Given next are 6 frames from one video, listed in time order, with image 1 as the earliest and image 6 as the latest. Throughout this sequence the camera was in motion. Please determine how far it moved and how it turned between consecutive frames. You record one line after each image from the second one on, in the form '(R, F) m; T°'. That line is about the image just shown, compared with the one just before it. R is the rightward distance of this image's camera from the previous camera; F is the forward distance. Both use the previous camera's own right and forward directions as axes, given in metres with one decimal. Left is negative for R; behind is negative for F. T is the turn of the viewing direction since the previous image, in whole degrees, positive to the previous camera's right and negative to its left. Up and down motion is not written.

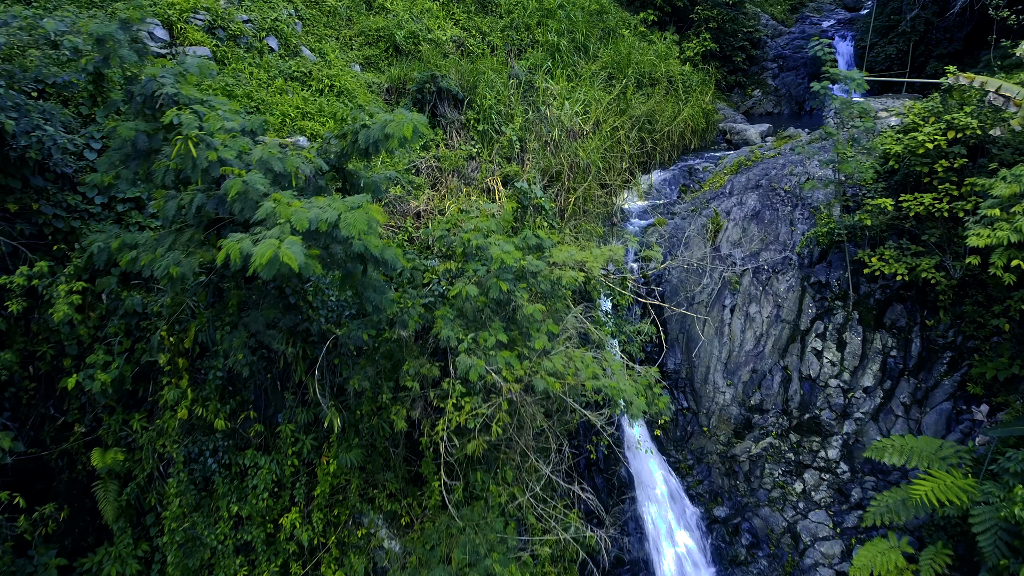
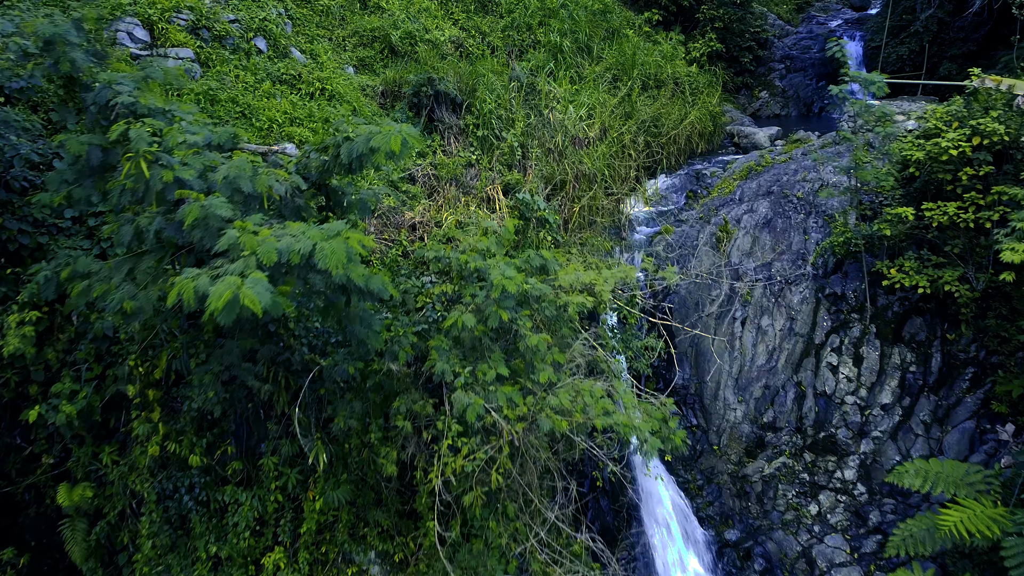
(0.0, +0.3) m; 0°
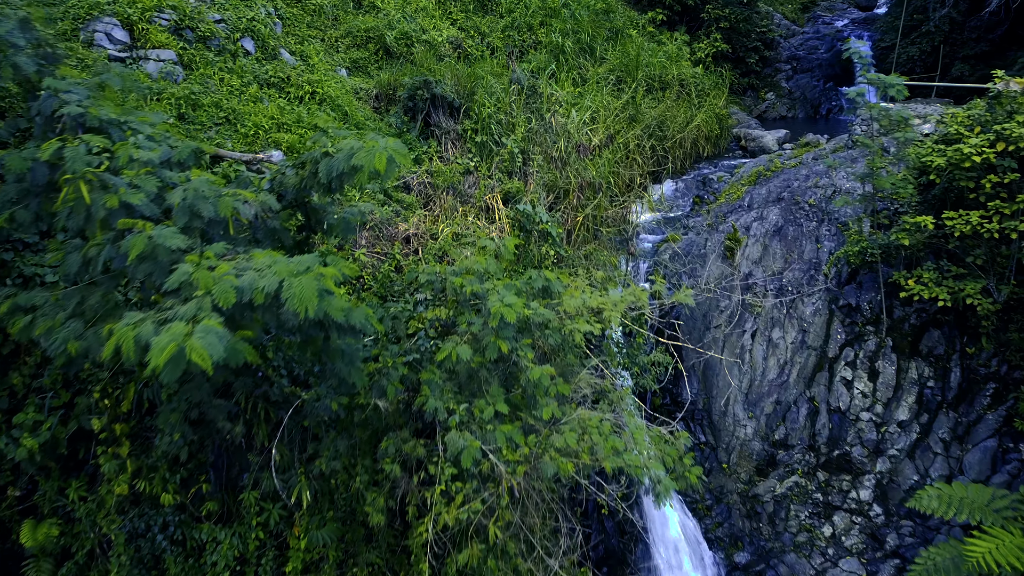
(0.0, +0.3) m; 0°
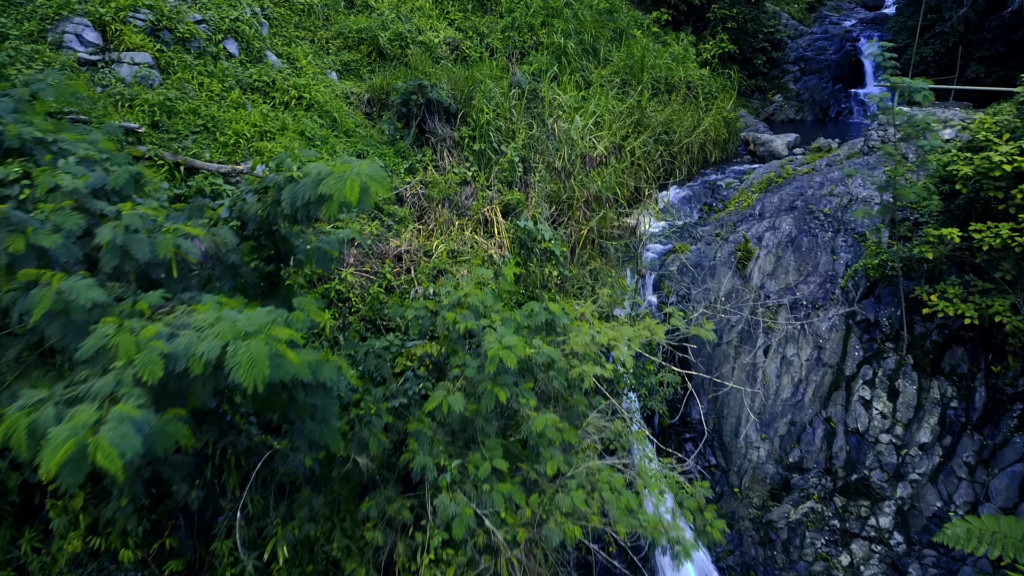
(0.0, +0.3) m; 0°
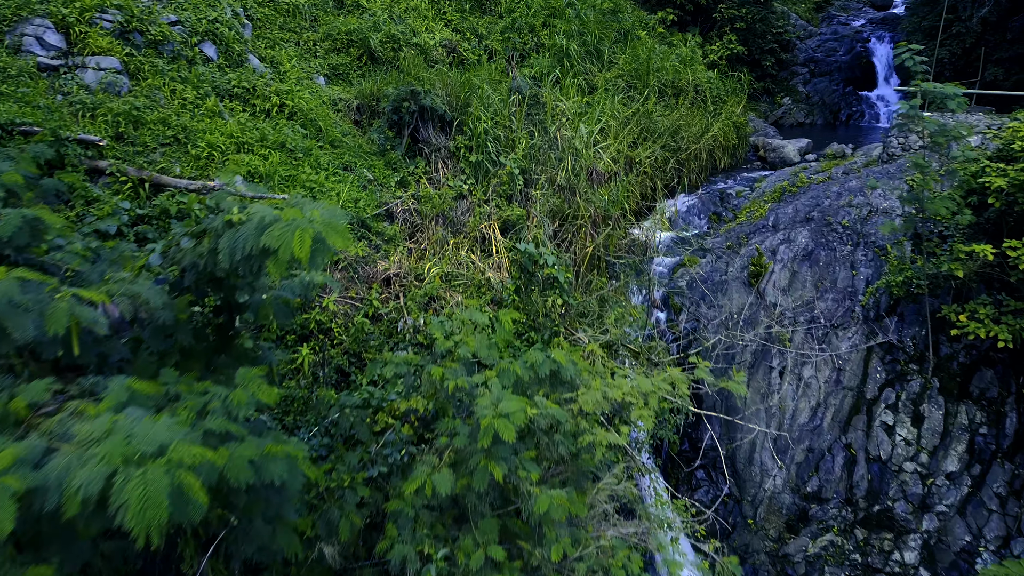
(0.0, +0.4) m; 0°
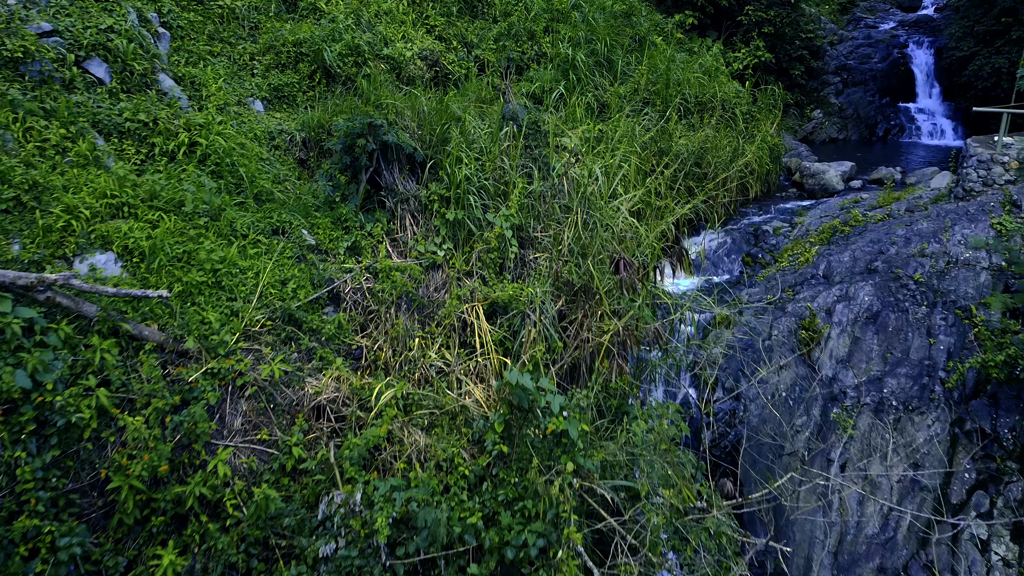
(+0.1, +1.2) m; 0°
